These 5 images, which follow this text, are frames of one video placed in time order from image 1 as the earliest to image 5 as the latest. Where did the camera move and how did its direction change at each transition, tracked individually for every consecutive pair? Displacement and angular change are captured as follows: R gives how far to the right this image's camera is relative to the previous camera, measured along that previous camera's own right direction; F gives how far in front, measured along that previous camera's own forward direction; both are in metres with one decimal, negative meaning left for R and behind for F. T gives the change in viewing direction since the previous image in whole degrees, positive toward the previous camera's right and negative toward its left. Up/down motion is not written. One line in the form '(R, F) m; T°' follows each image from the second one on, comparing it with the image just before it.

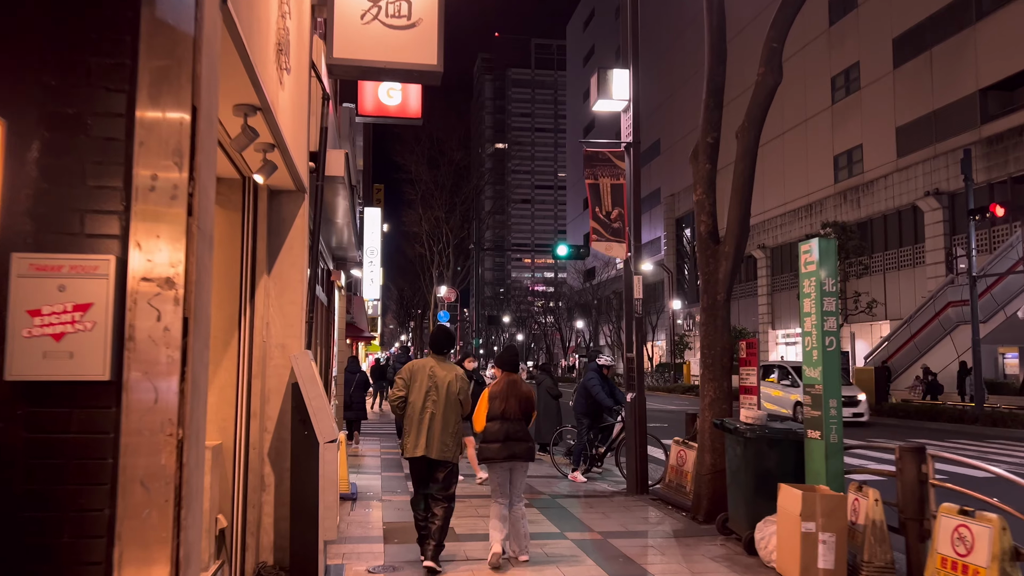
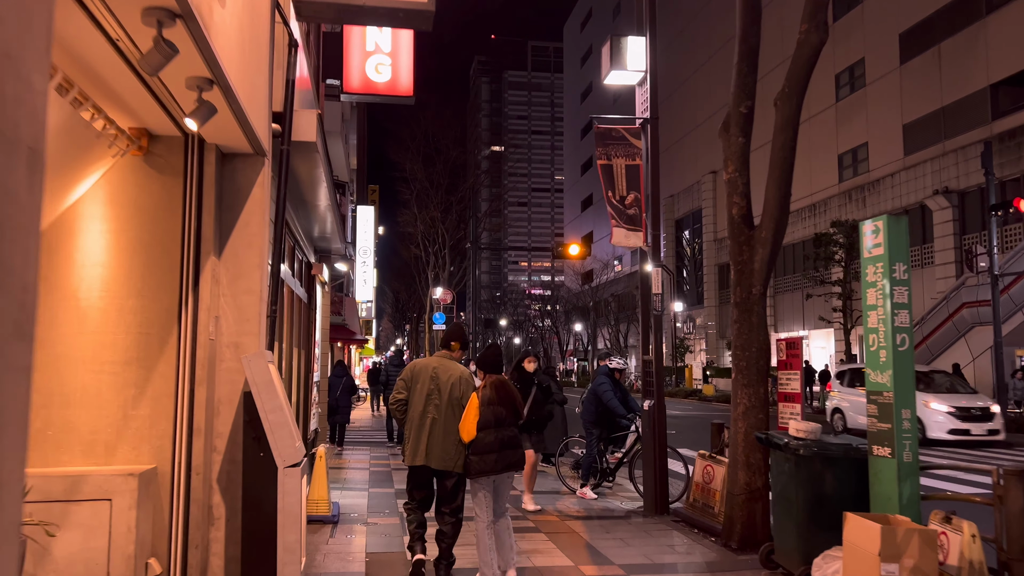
(-0.1, +1.1) m; 0°
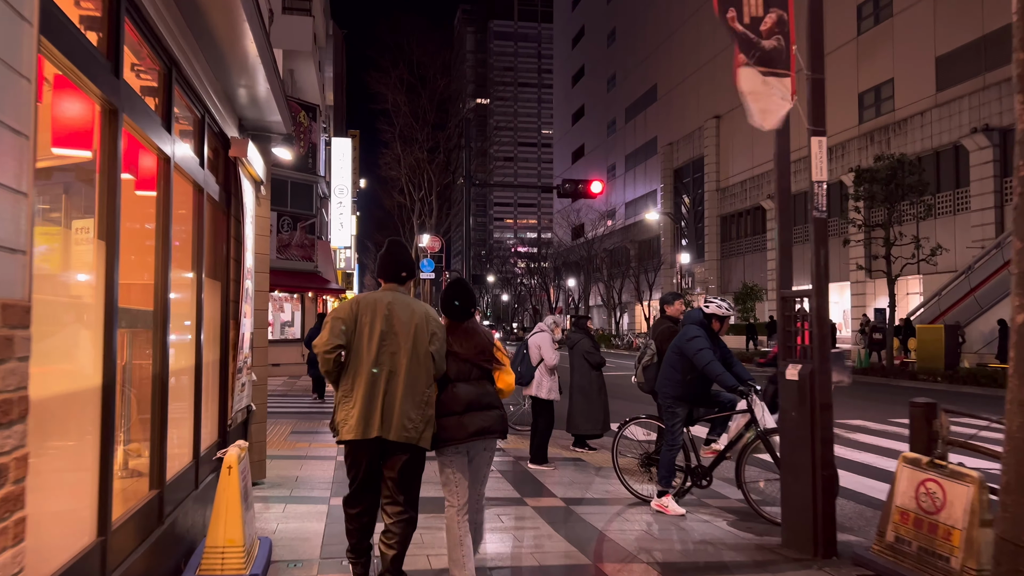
(-0.4, +3.5) m; +1°
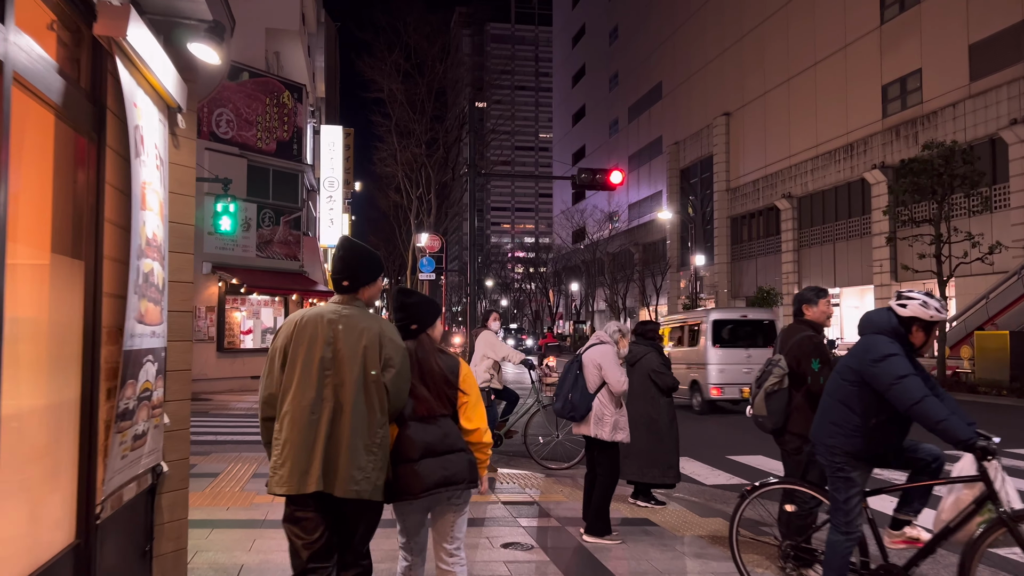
(-0.4, +2.5) m; 0°
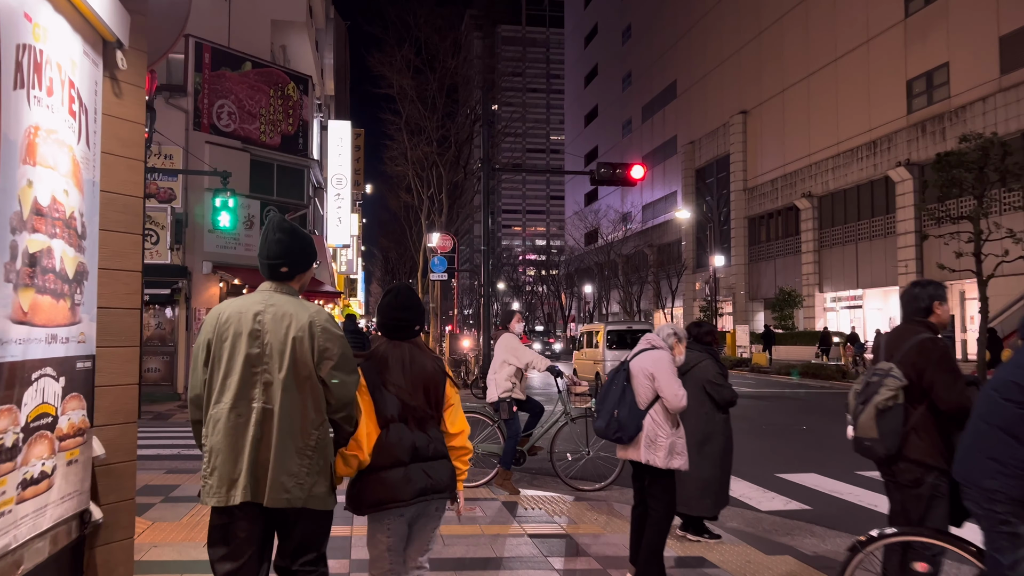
(-0.1, +1.0) m; -1°
